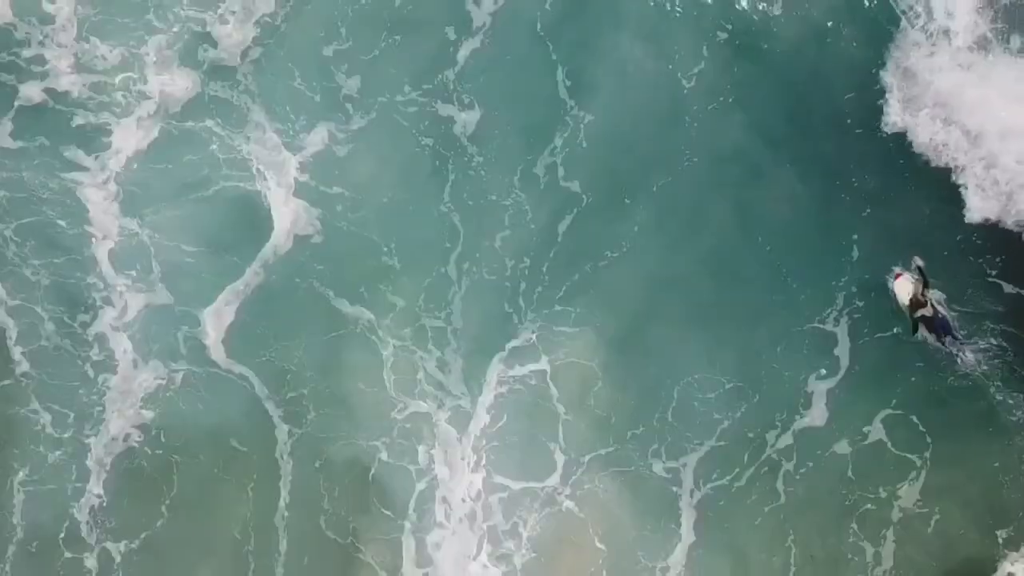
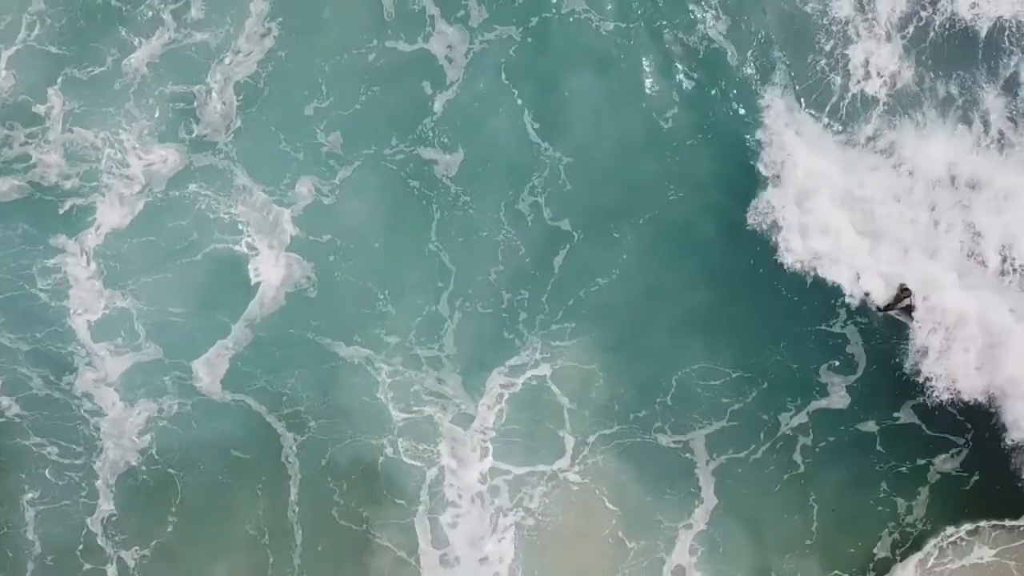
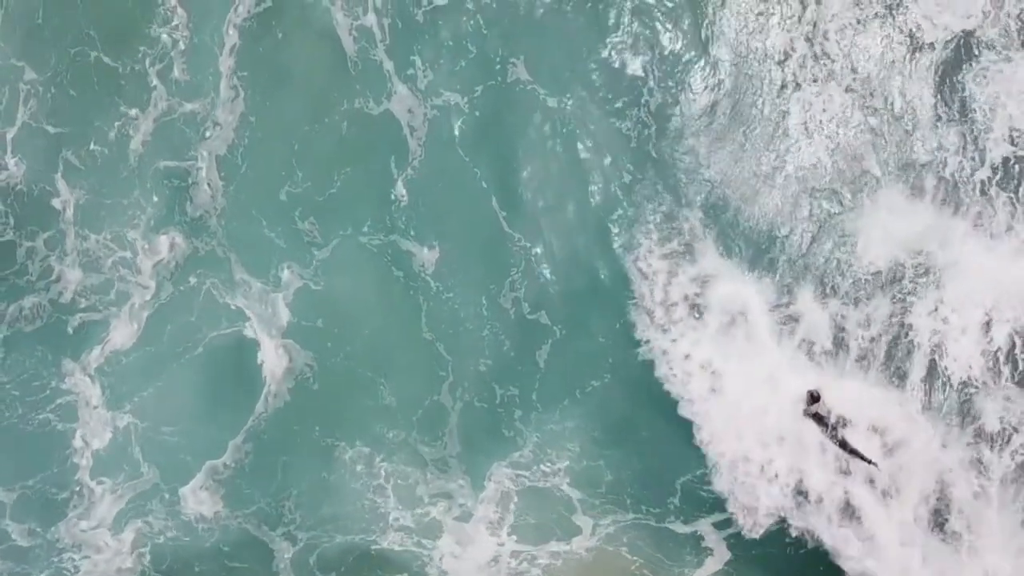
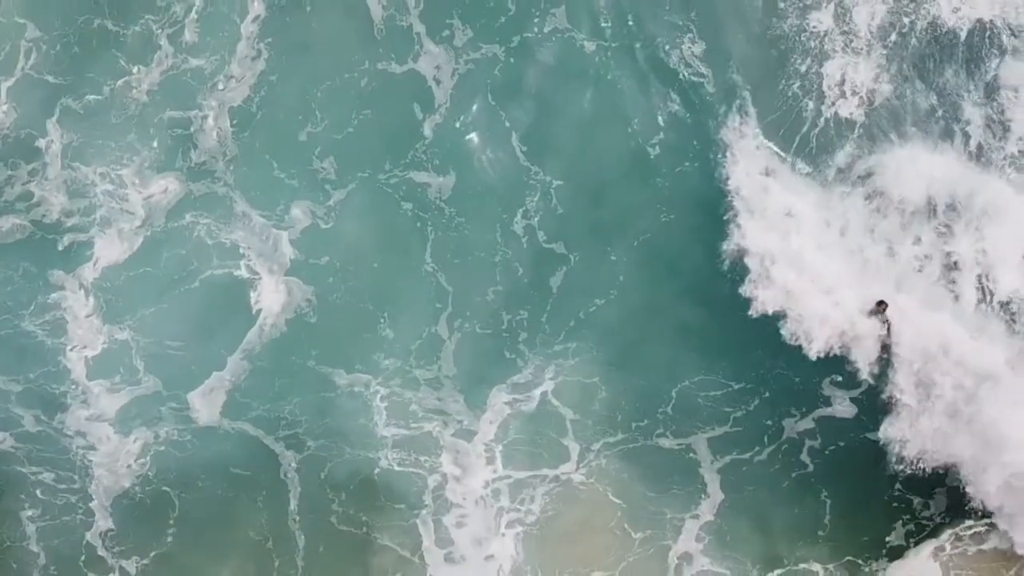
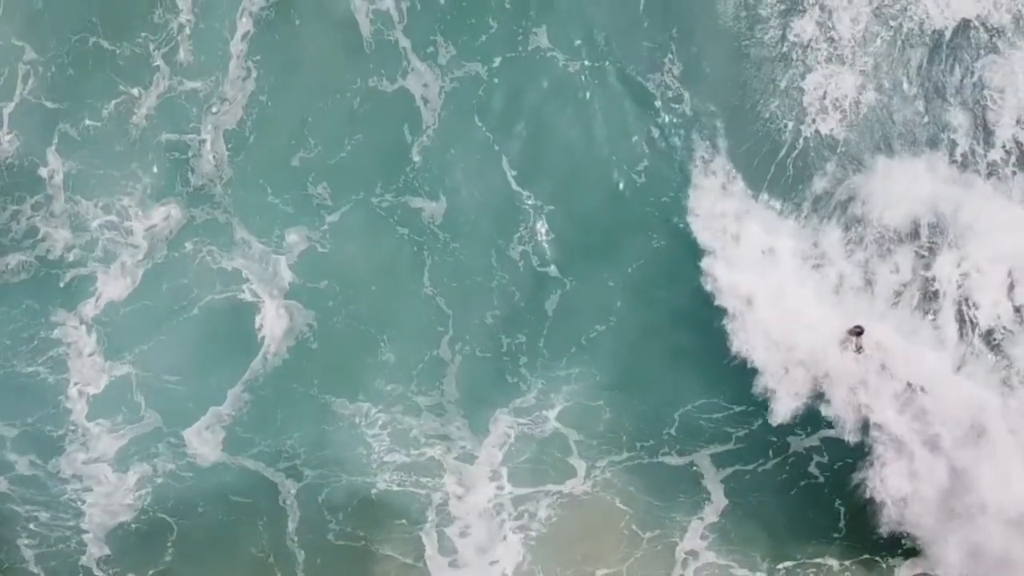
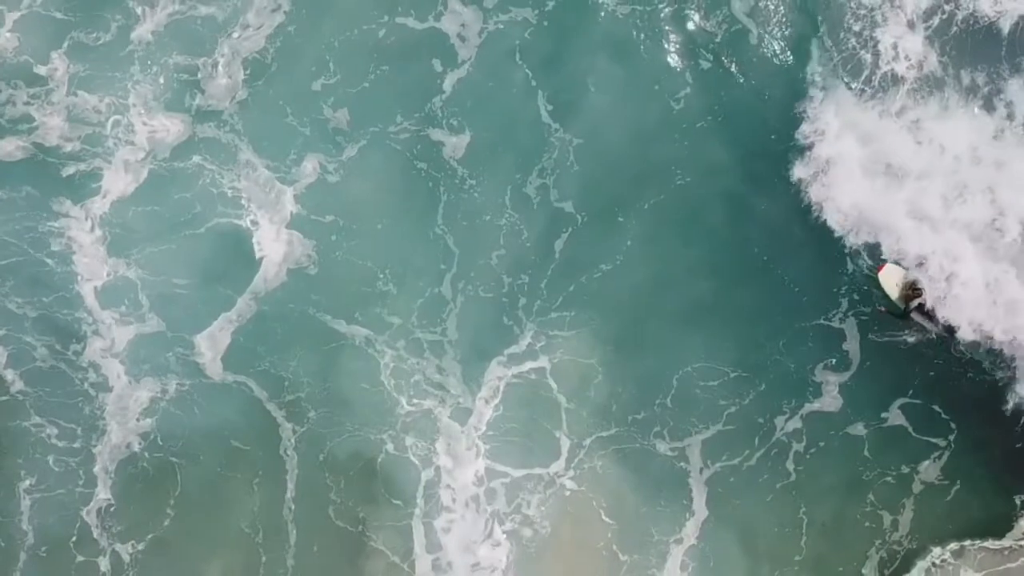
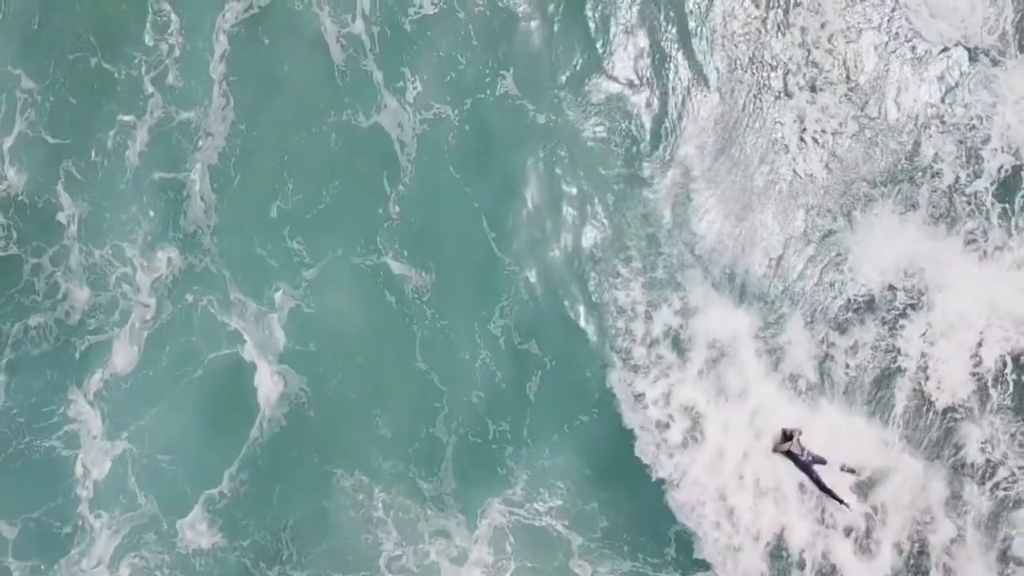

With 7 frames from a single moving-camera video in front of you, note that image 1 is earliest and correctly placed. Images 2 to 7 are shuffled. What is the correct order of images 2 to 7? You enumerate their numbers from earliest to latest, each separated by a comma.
6, 2, 4, 5, 3, 7
